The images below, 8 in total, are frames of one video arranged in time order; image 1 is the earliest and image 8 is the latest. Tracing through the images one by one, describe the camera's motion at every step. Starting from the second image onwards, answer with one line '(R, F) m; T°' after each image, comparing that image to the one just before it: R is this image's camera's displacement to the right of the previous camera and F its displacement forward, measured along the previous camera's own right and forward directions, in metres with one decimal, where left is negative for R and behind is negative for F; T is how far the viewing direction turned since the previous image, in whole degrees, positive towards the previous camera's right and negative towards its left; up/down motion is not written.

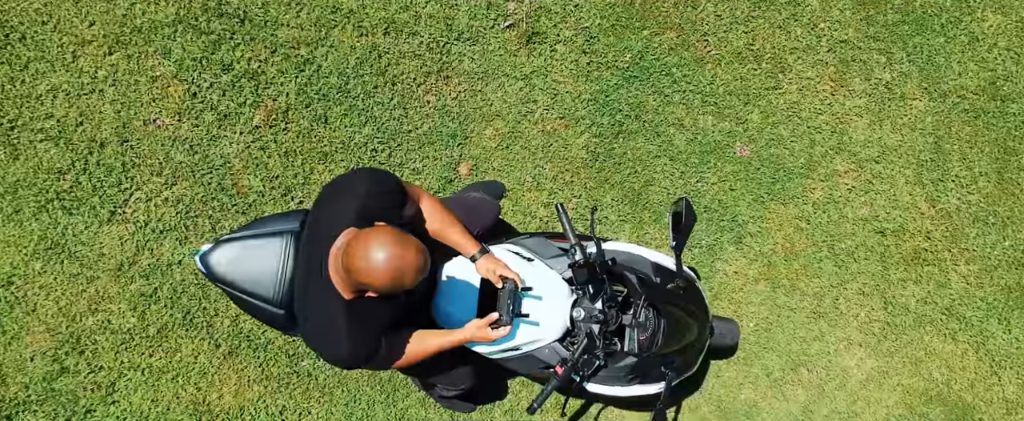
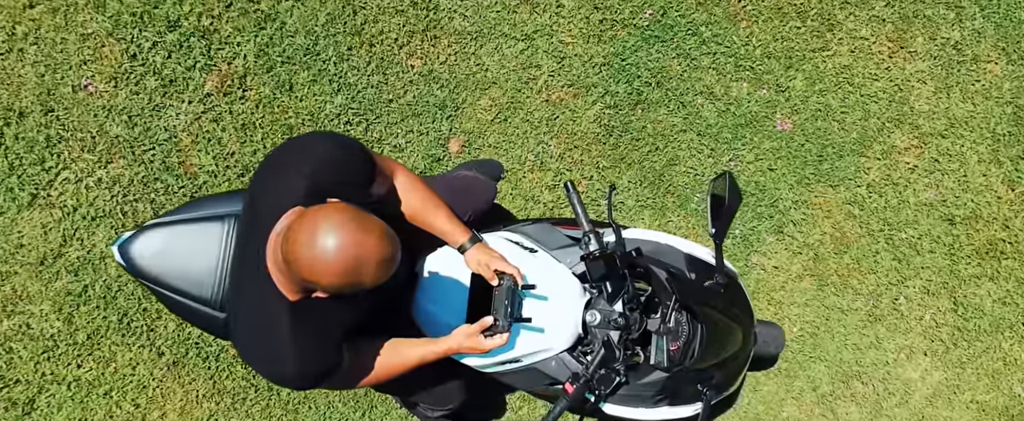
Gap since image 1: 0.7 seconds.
(0.0, +0.7) m; 0°
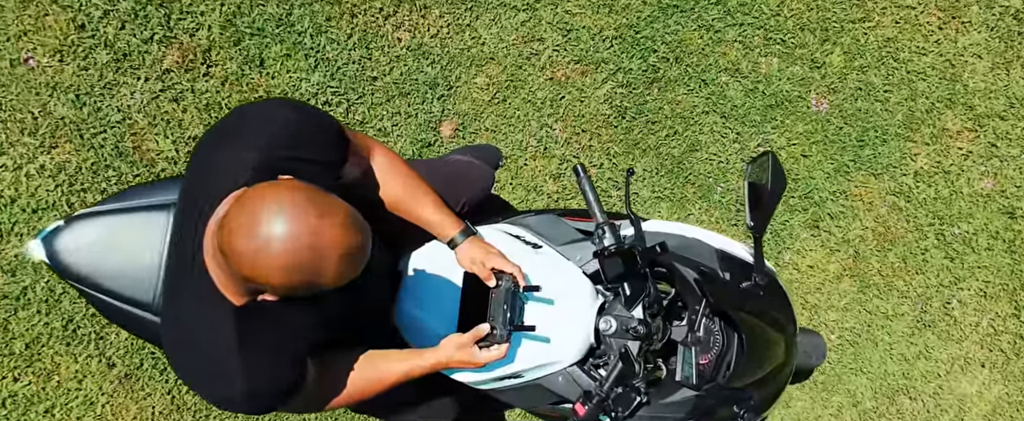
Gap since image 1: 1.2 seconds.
(0.0, +0.4) m; 0°
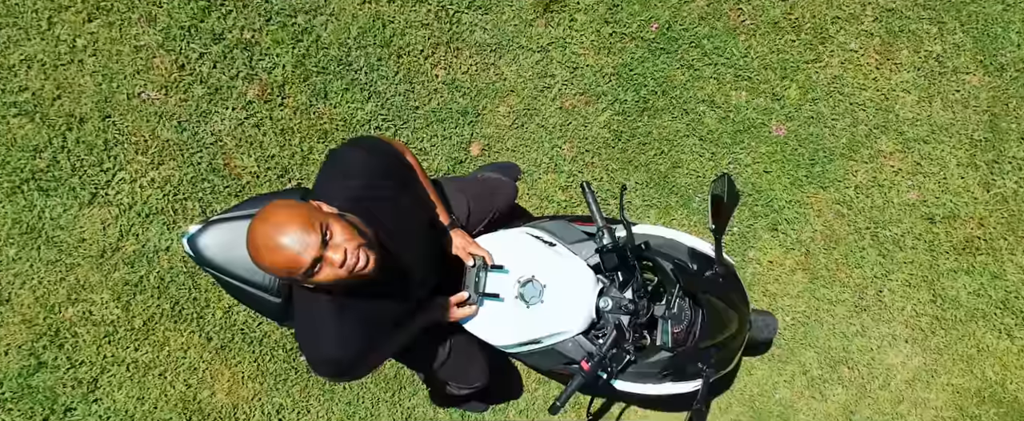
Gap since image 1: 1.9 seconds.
(-0.1, -0.8) m; 0°
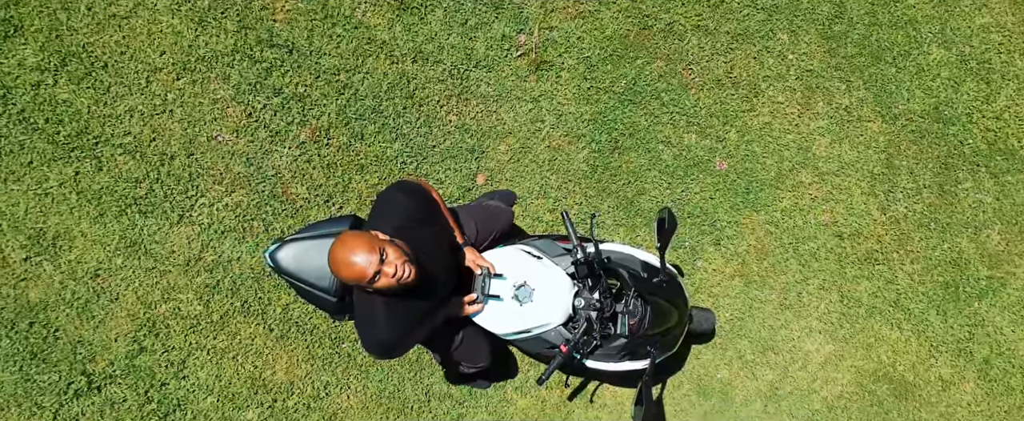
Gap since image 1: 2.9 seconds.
(0.0, -1.1) m; 0°
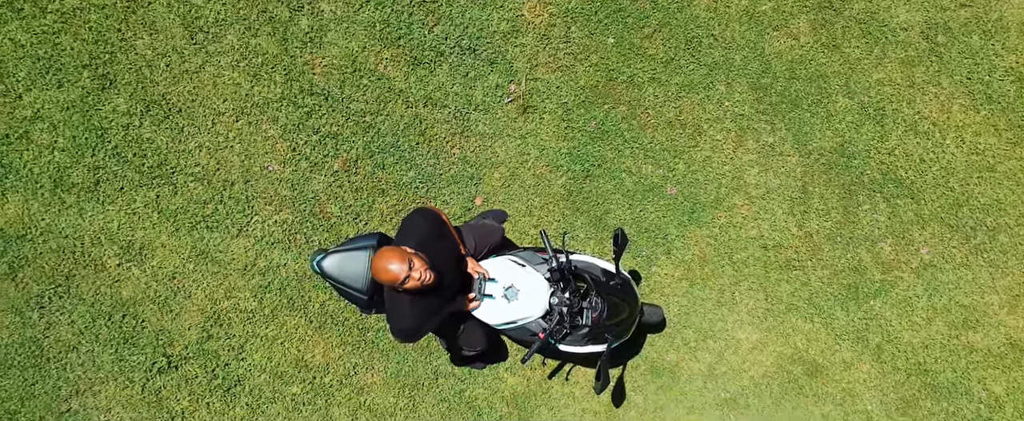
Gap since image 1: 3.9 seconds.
(+0.1, -1.2) m; 0°
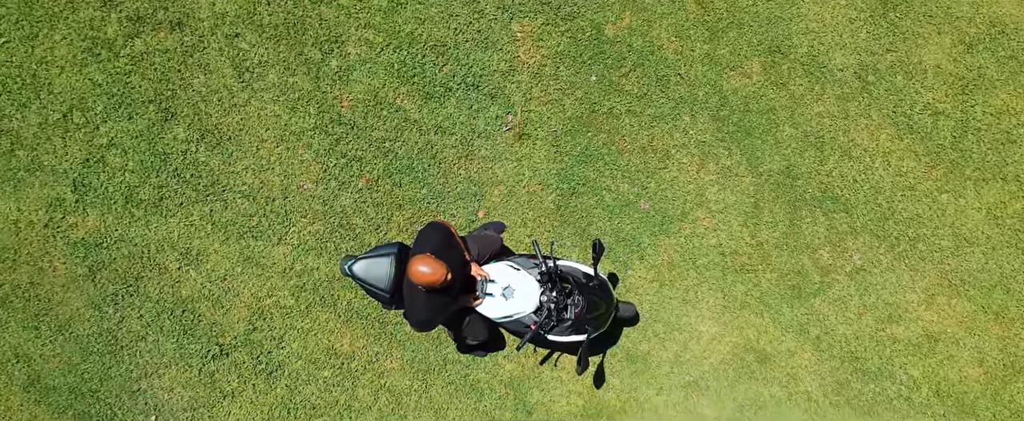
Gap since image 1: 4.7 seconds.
(0.0, -1.1) m; 0°
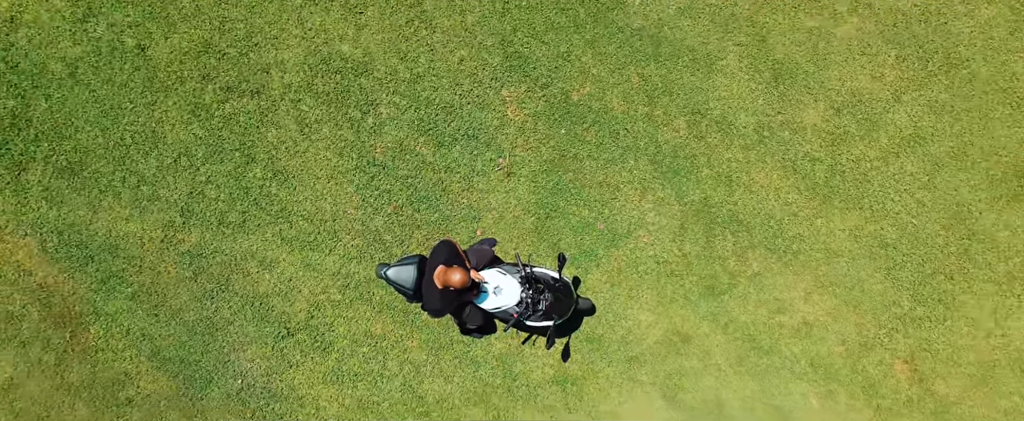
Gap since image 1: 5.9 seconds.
(+0.1, -2.6) m; 0°
